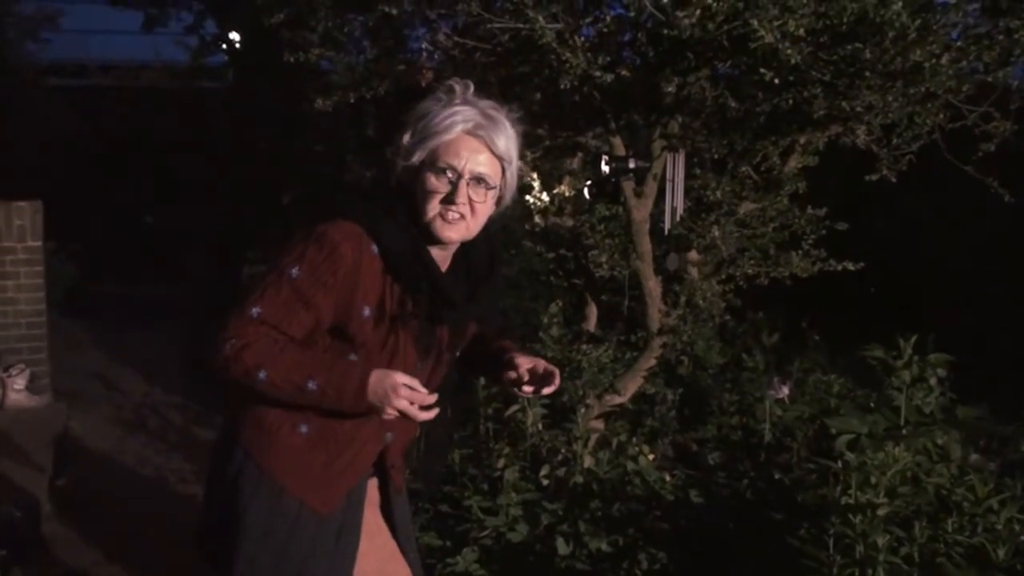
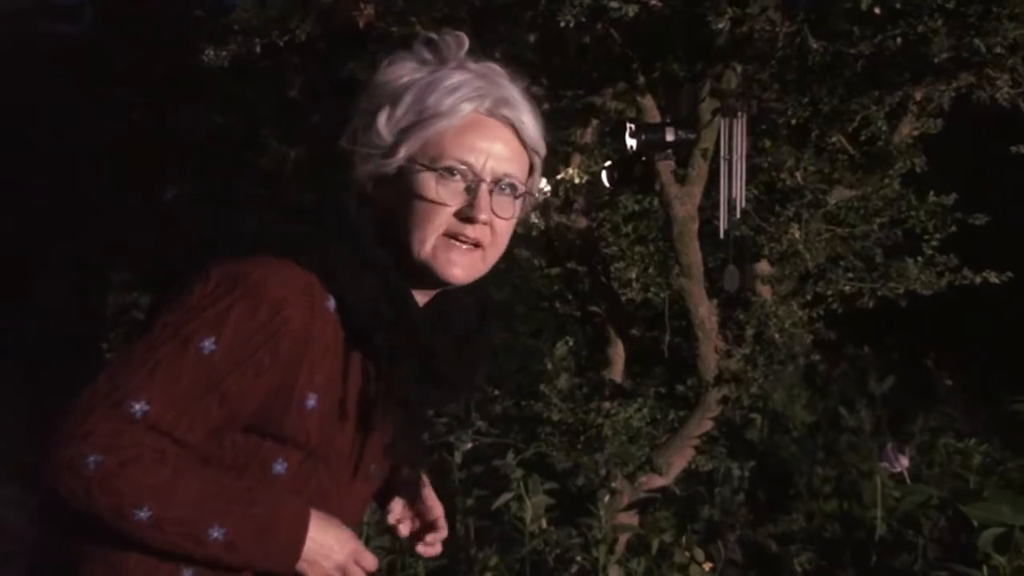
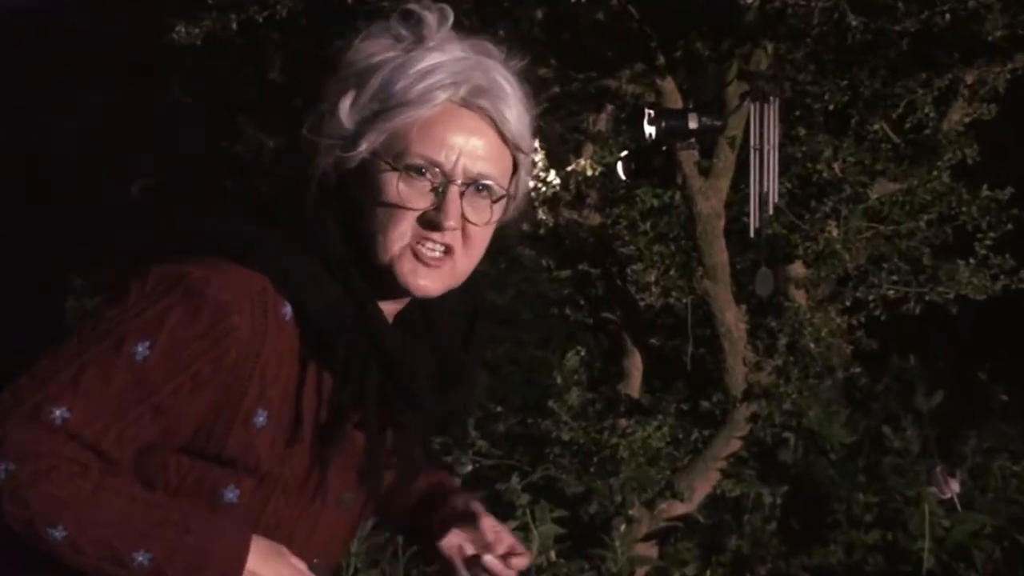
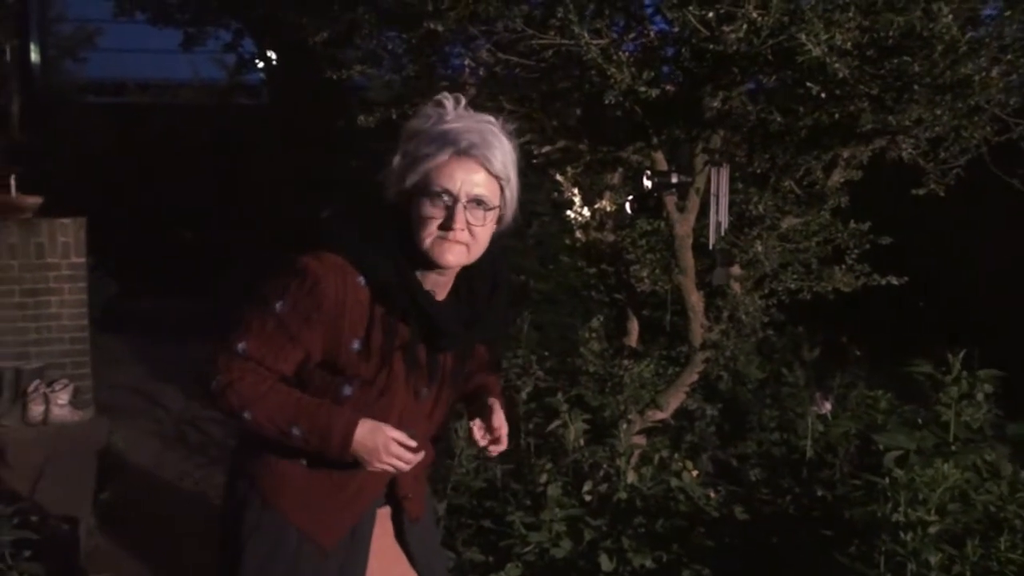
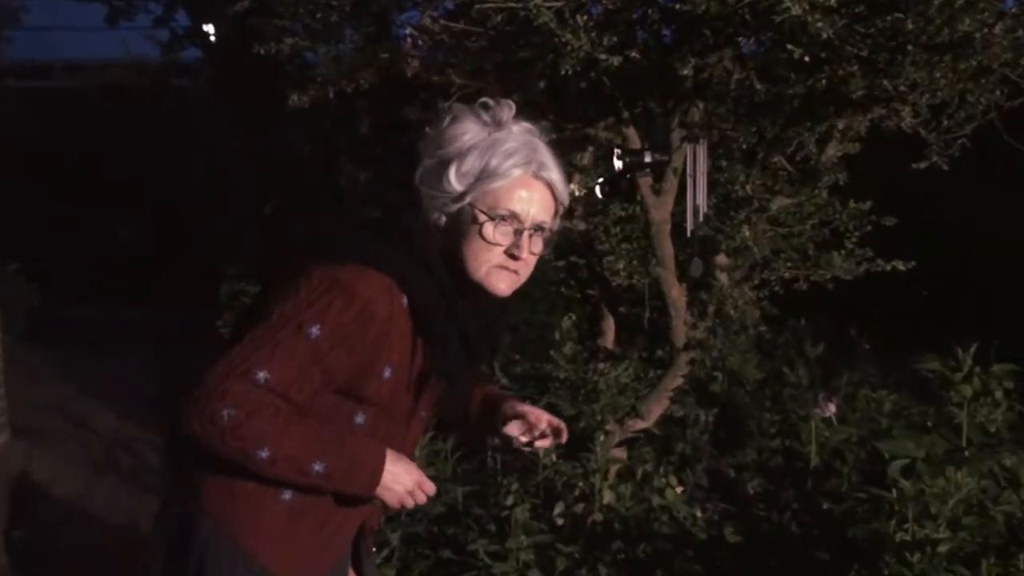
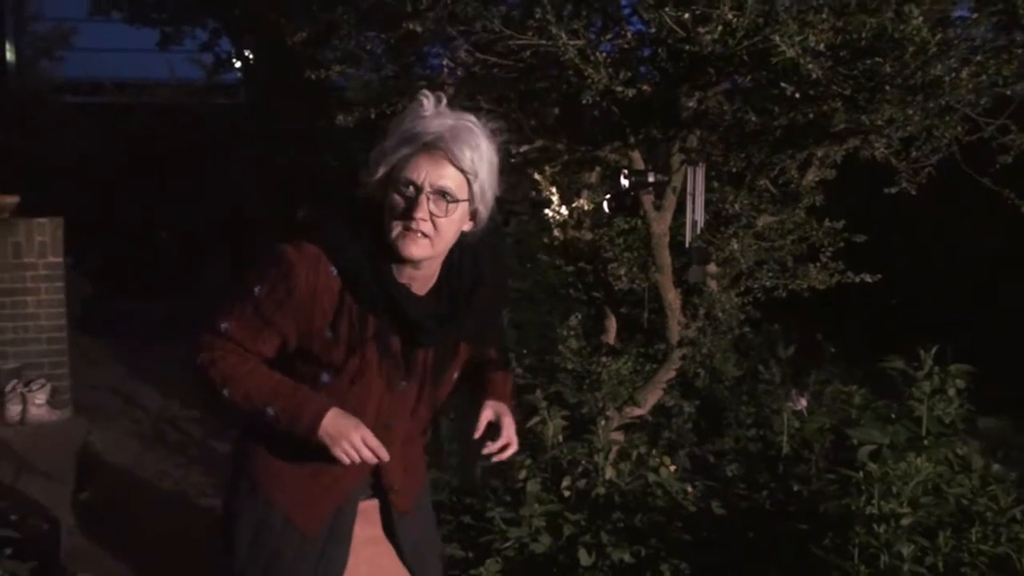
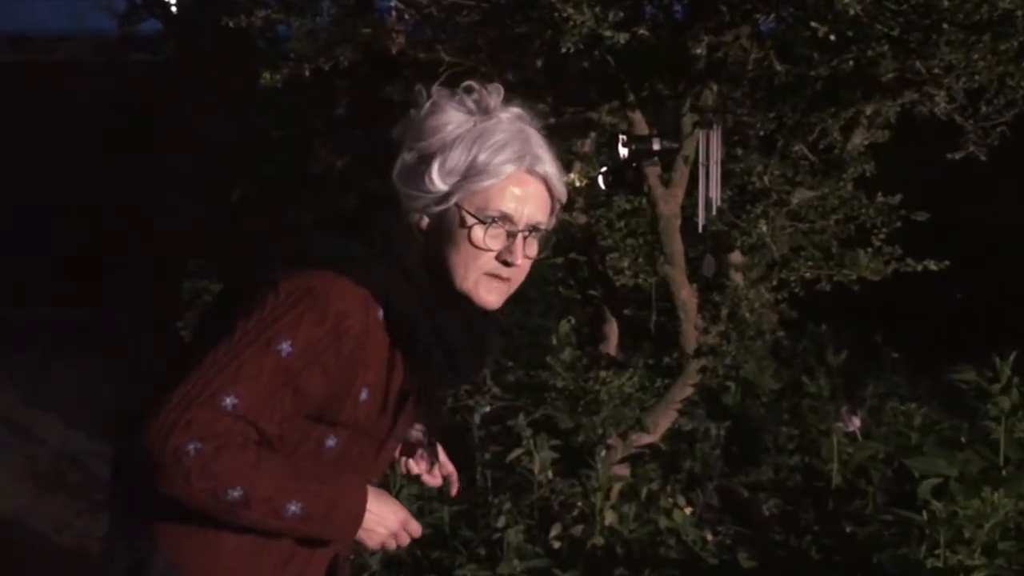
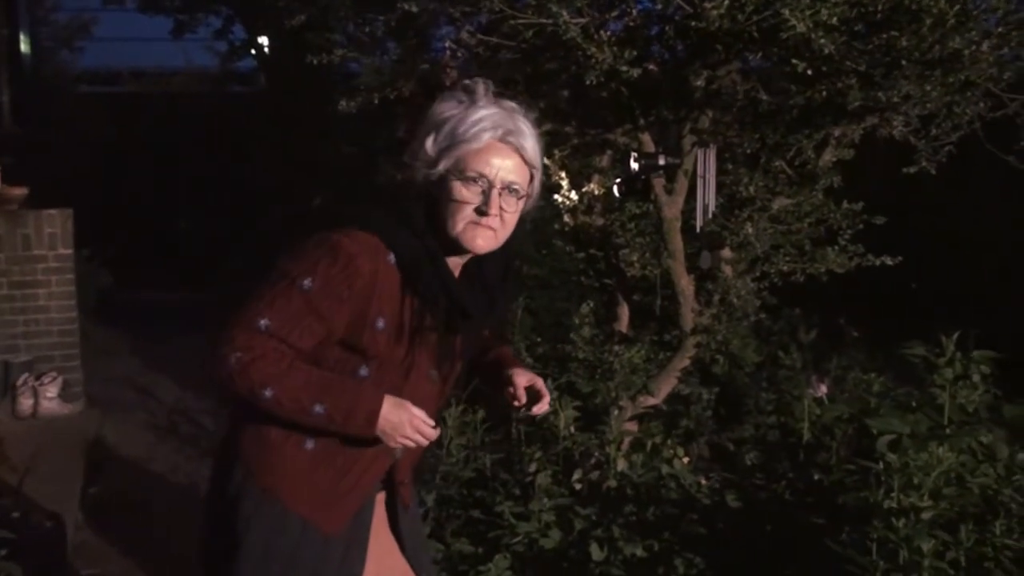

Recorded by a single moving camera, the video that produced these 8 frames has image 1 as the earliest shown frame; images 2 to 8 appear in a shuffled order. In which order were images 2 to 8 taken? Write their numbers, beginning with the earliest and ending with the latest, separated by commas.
6, 4, 8, 5, 7, 2, 3
